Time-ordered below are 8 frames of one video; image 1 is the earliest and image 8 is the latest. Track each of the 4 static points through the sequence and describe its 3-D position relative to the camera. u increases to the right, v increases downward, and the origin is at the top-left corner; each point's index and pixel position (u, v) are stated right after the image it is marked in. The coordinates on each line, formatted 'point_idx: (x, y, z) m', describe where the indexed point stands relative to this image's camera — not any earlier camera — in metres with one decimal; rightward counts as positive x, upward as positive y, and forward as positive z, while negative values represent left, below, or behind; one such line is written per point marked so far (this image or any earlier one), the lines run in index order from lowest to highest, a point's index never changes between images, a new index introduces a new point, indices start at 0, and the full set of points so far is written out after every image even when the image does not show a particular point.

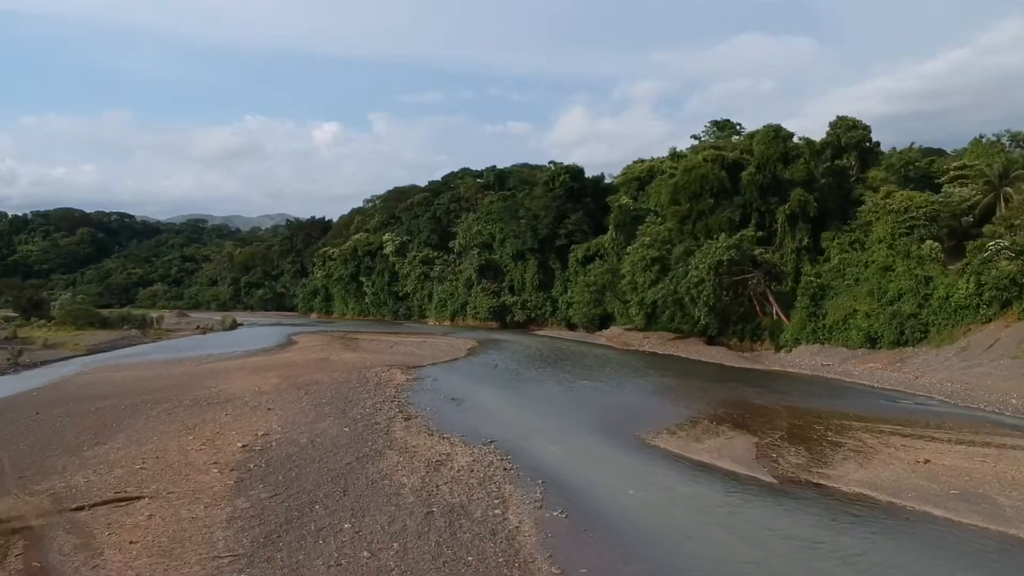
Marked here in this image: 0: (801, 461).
0: (+4.2, -2.5, +14.4) m
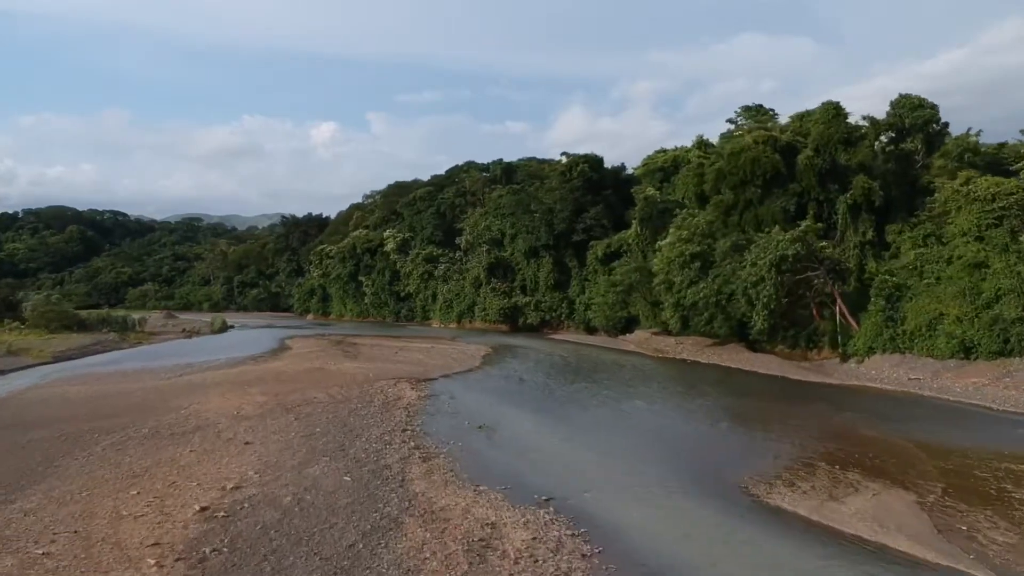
0: (+4.9, -2.5, +9.9) m
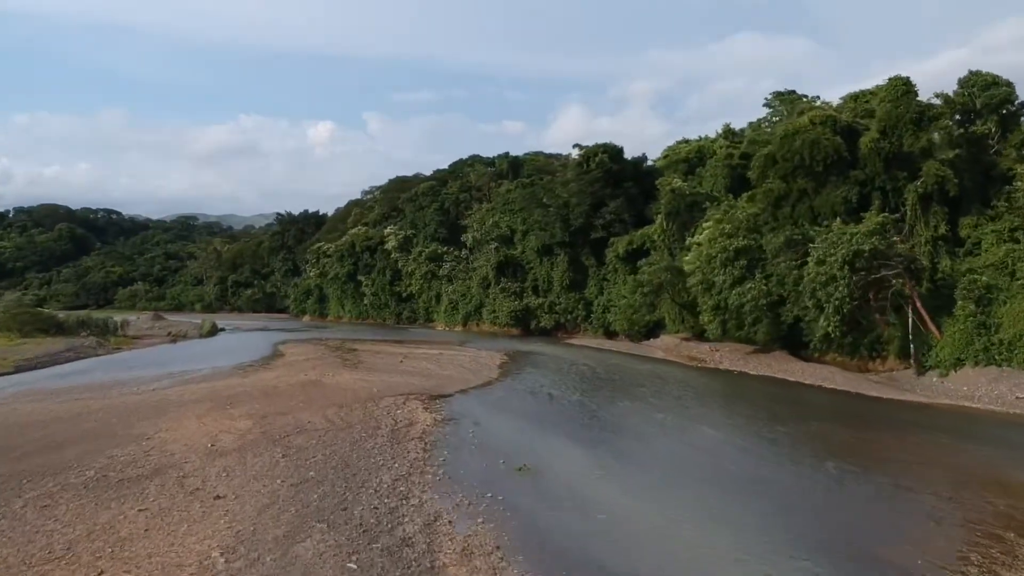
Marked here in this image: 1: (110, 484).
0: (+5.6, -2.5, +6.0) m
1: (-5.1, -2.5, +12.8) m
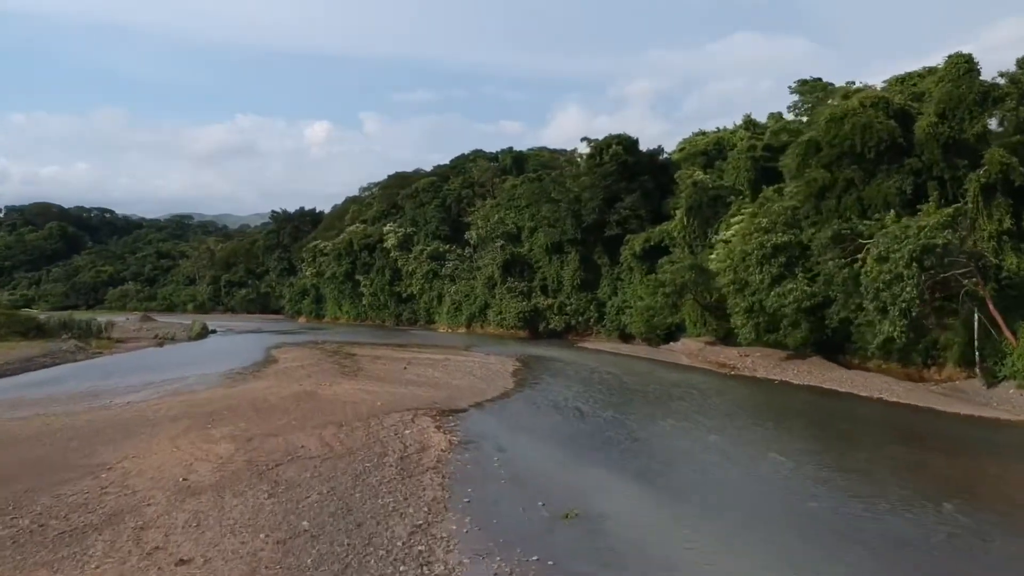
0: (+6.2, -2.5, +3.3) m
1: (-4.7, -2.5, +10.0) m
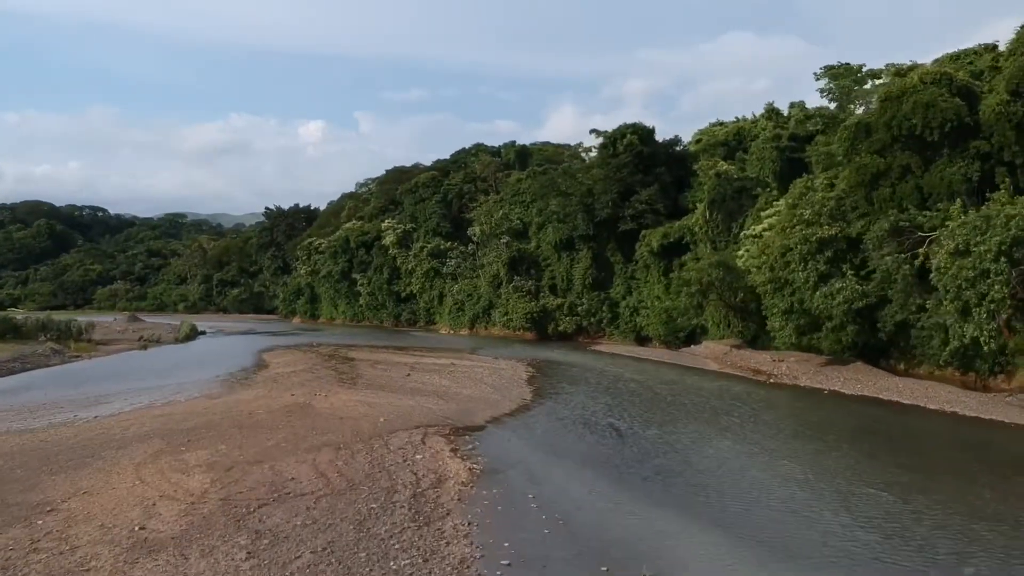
0: (+6.7, -2.5, +0.5) m
1: (-4.2, -2.5, +7.2) m
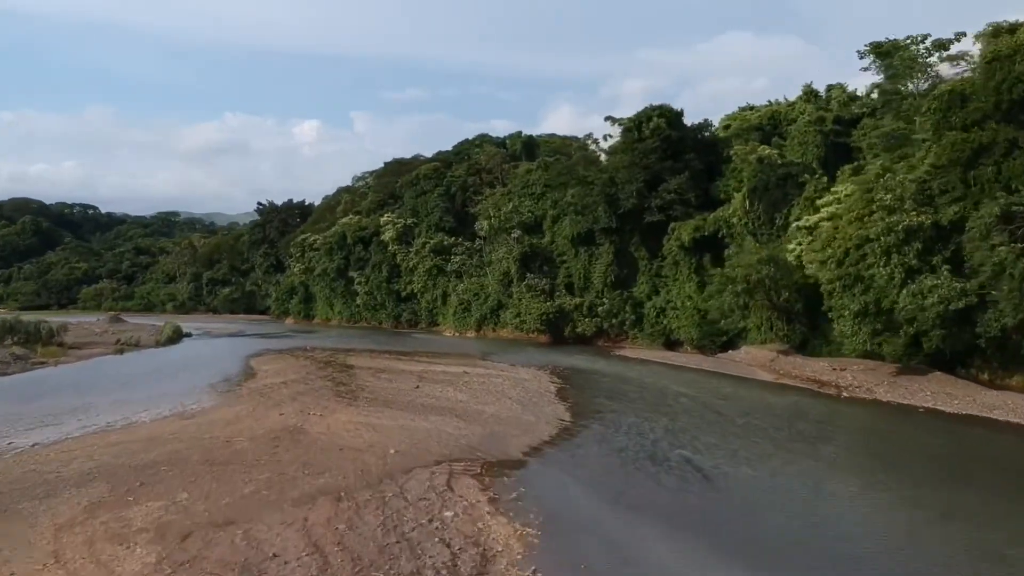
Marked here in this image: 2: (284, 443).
0: (+7.4, -2.5, -3.3) m
1: (-3.5, -2.4, +3.3) m
2: (-3.4, -2.4, +15.2) m
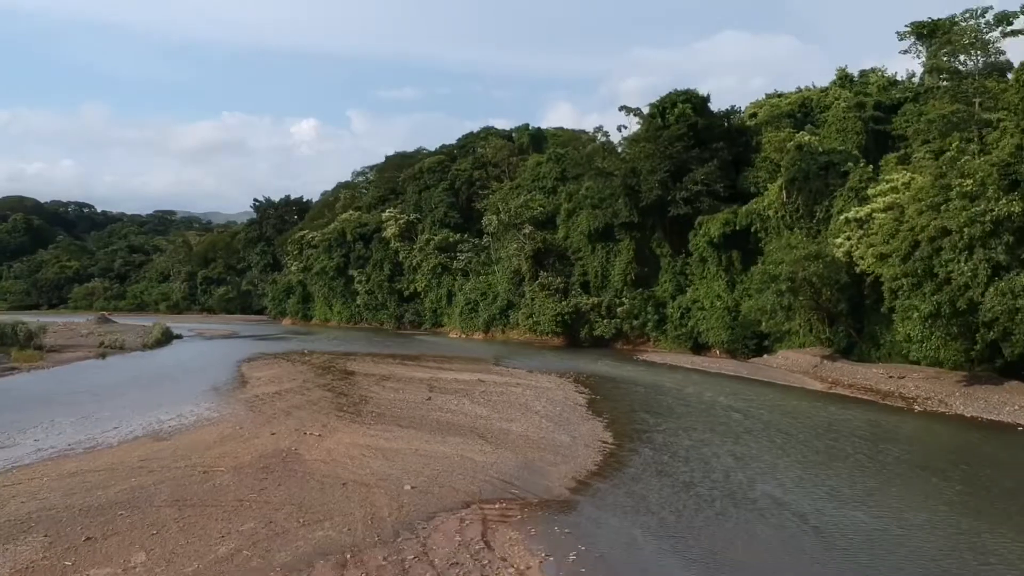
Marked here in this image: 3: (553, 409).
0: (+8.0, -2.4, -6.1) m
1: (-2.9, -2.4, +0.6) m
2: (-2.9, -2.3, +12.4) m
3: (+0.8, -2.3, +18.9) m
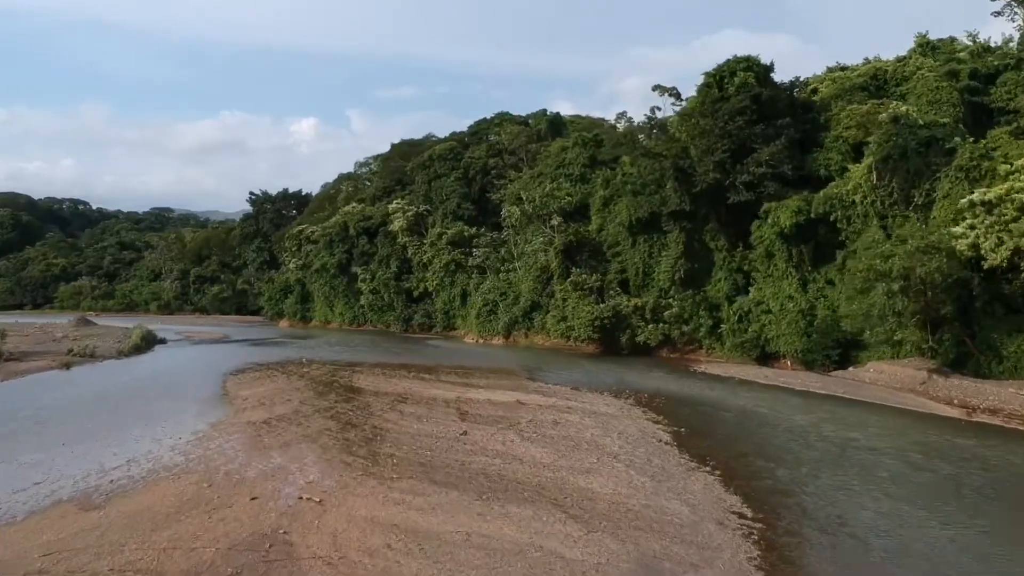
0: (+8.9, -2.5, -11.0) m
1: (-2.0, -2.4, -4.4) m
2: (-2.0, -2.3, +7.5) m
3: (+1.8, -2.3, +14.0) m
